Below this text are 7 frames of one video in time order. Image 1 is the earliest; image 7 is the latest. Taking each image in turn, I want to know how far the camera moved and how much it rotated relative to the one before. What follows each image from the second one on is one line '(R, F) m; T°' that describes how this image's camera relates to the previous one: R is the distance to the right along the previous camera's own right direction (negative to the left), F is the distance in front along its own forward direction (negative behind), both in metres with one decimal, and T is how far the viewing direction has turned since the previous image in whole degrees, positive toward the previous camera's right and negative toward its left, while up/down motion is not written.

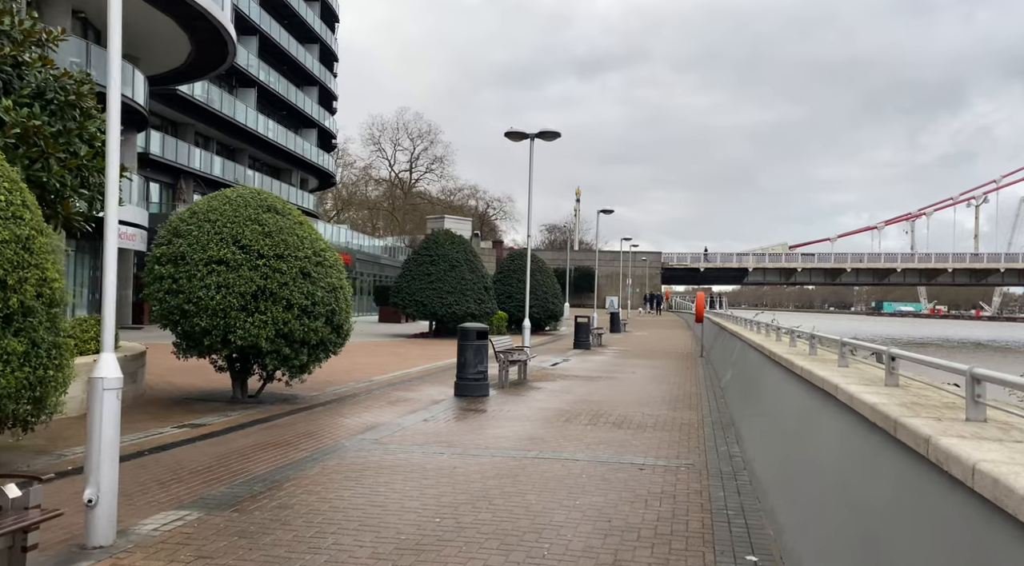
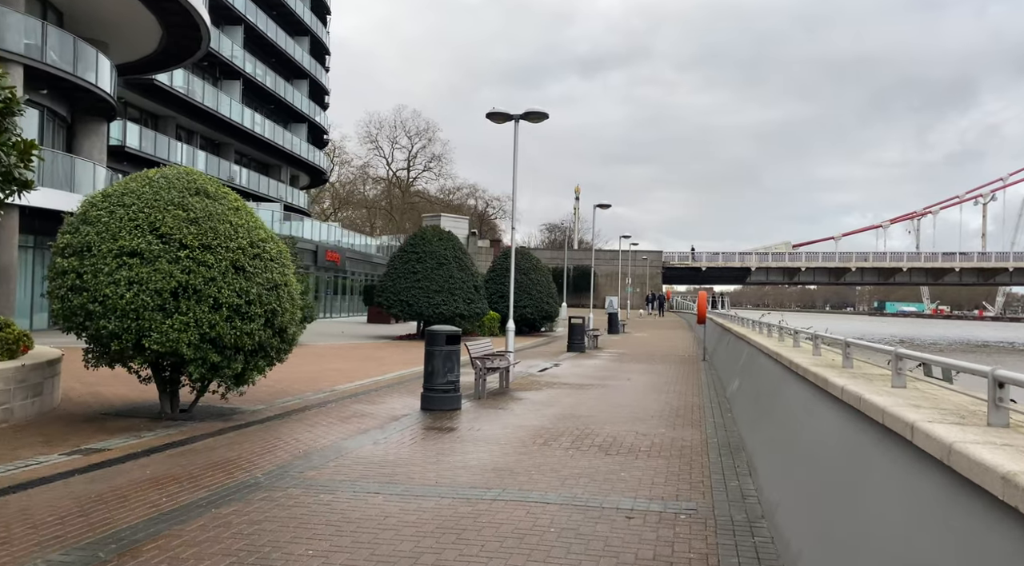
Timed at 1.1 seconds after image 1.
(+0.4, +1.5) m; 0°
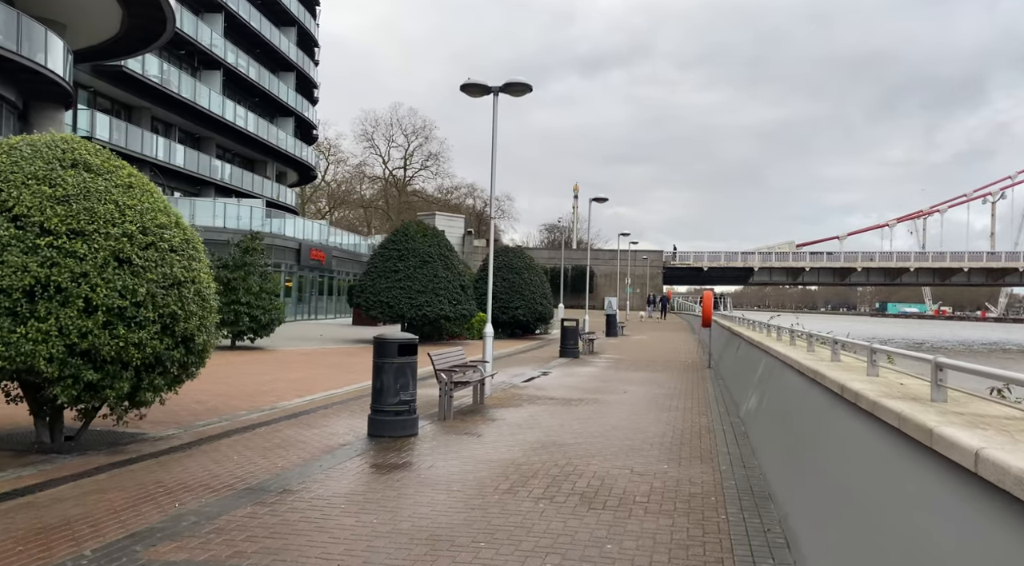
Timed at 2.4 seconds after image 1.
(+0.4, +1.9) m; 0°
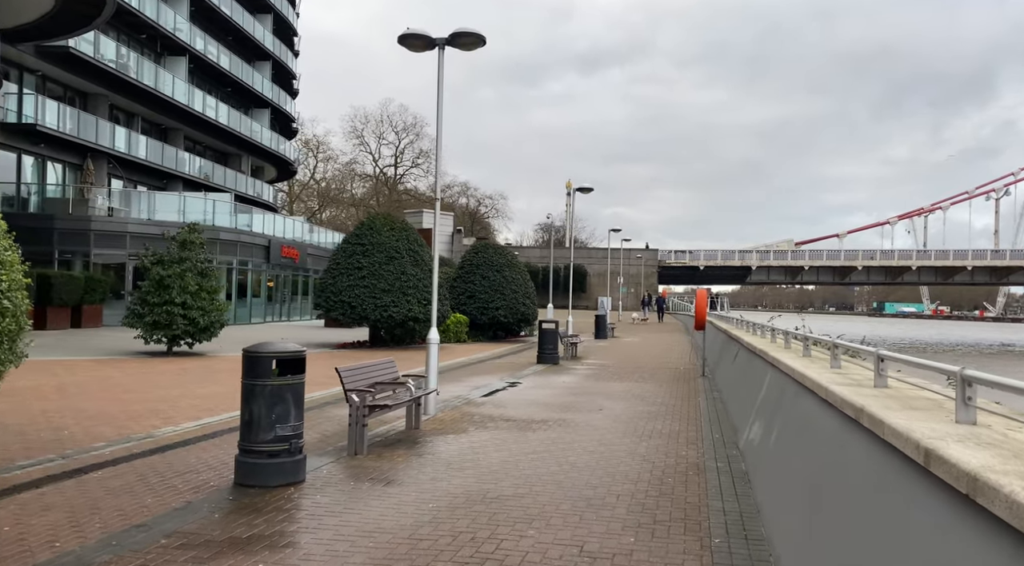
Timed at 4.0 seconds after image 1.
(+0.6, +2.2) m; 0°
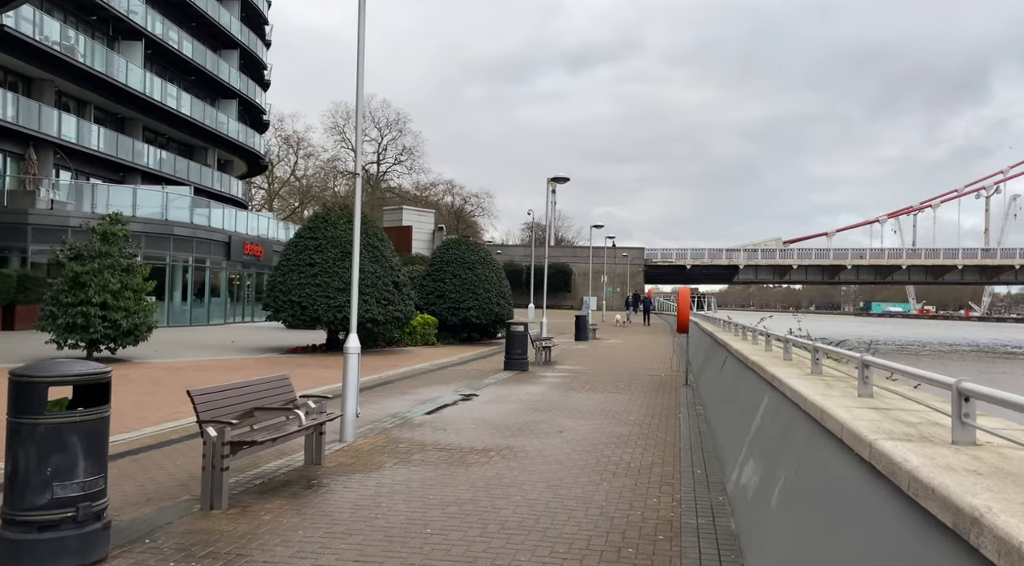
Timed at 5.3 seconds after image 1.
(+0.6, +1.9) m; +1°
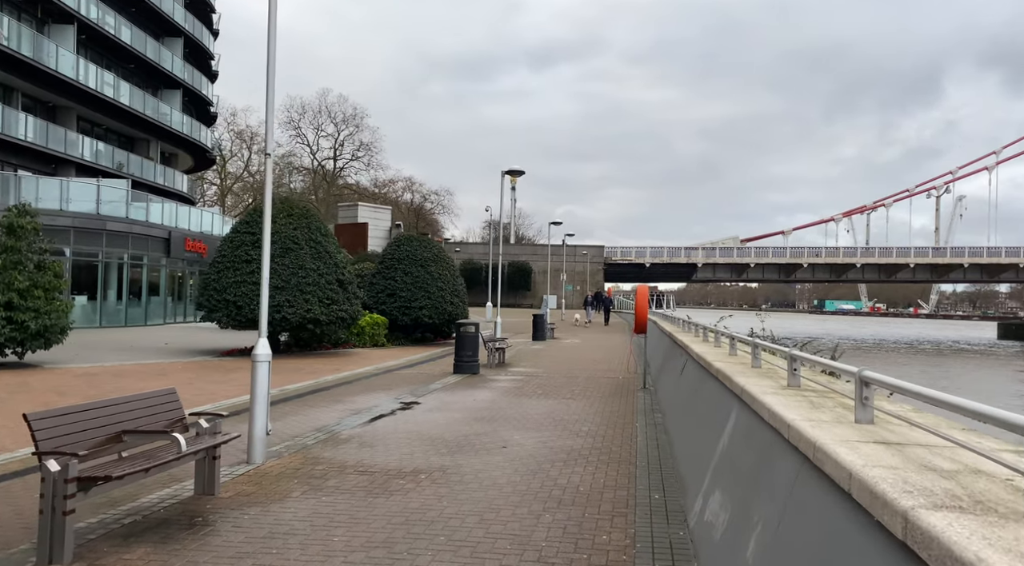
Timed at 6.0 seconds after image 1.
(+0.3, +1.0) m; +3°
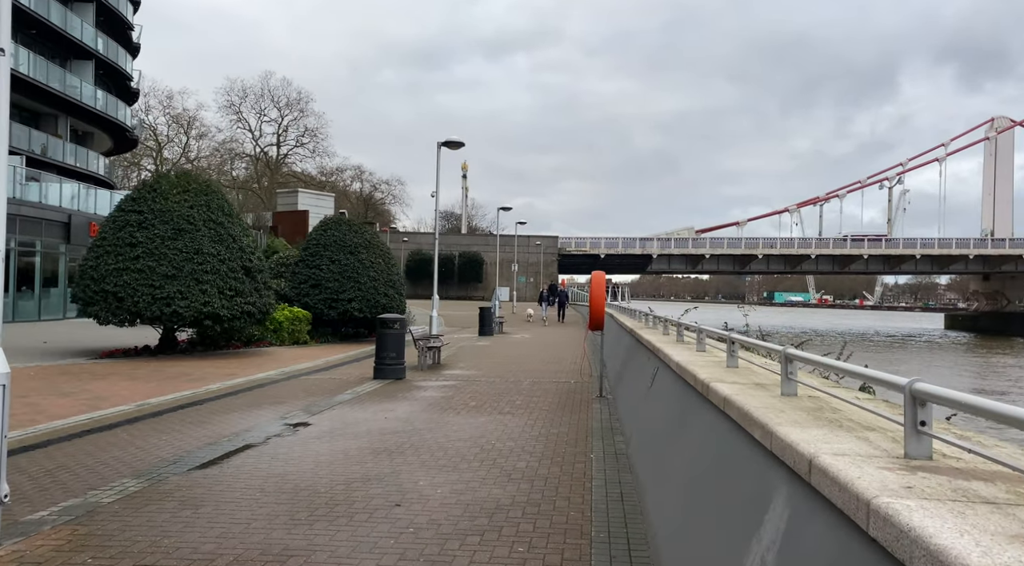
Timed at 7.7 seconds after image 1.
(+0.4, +2.6) m; +3°
